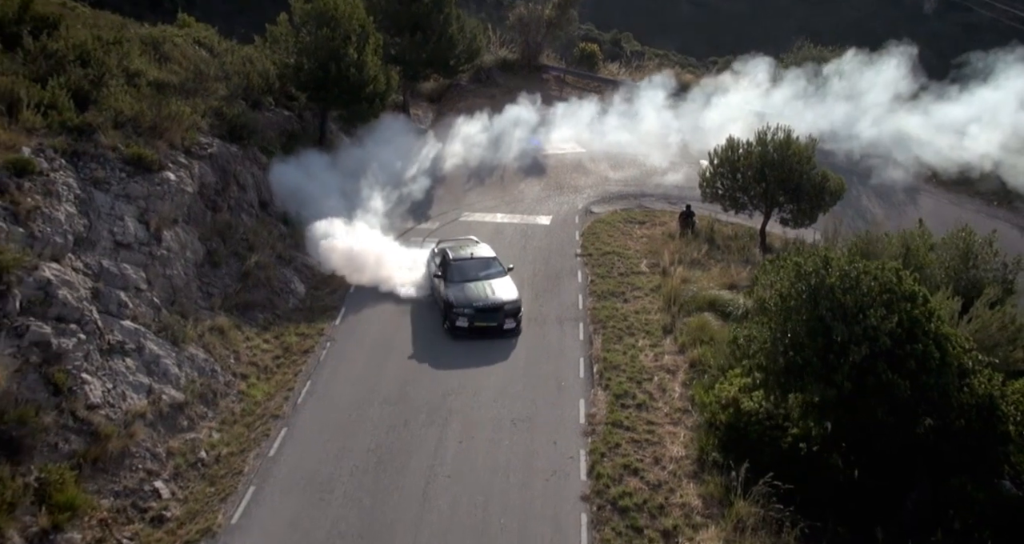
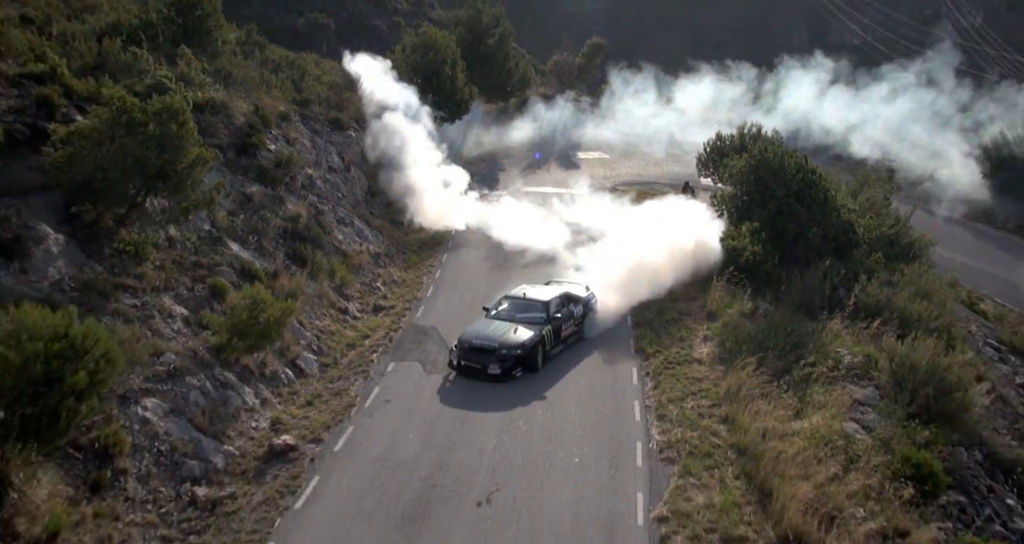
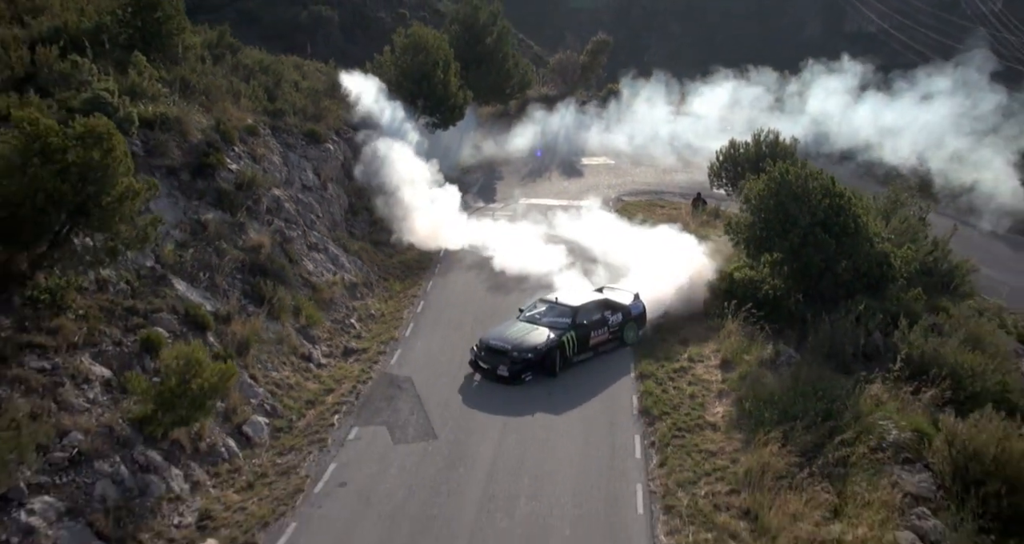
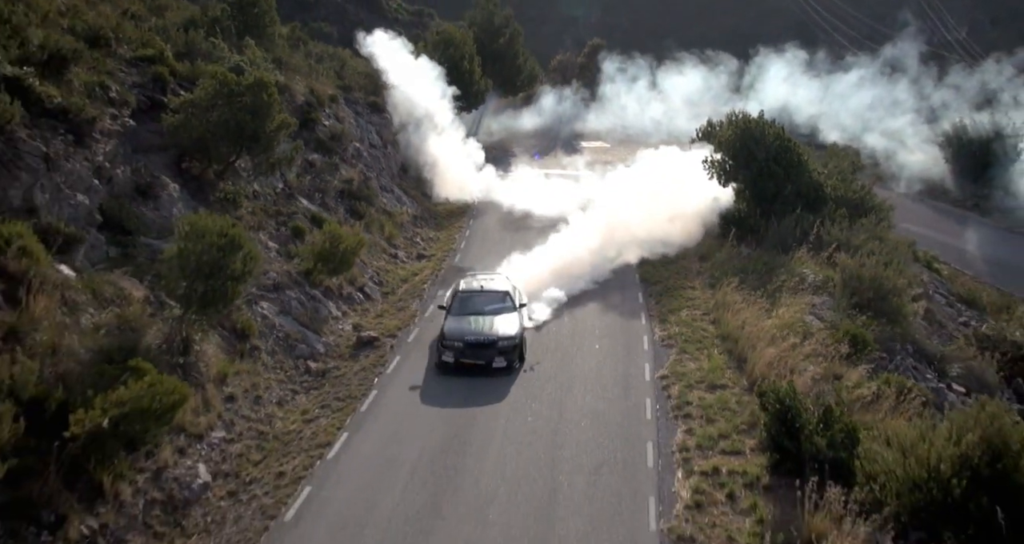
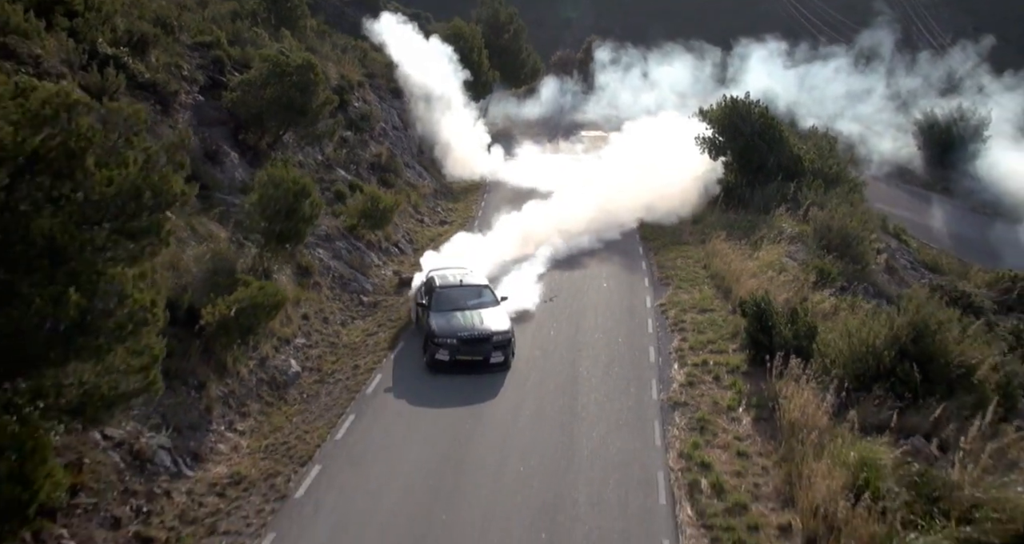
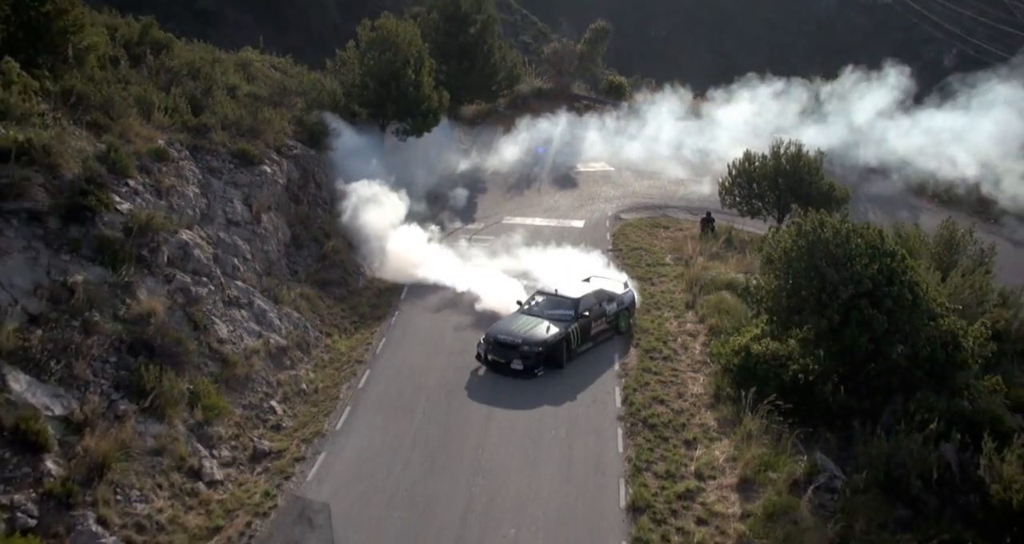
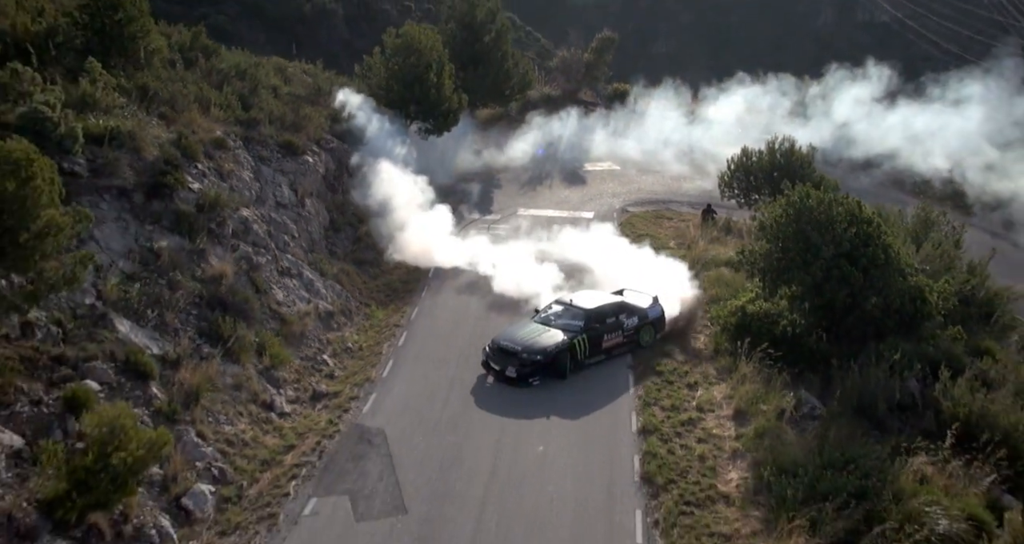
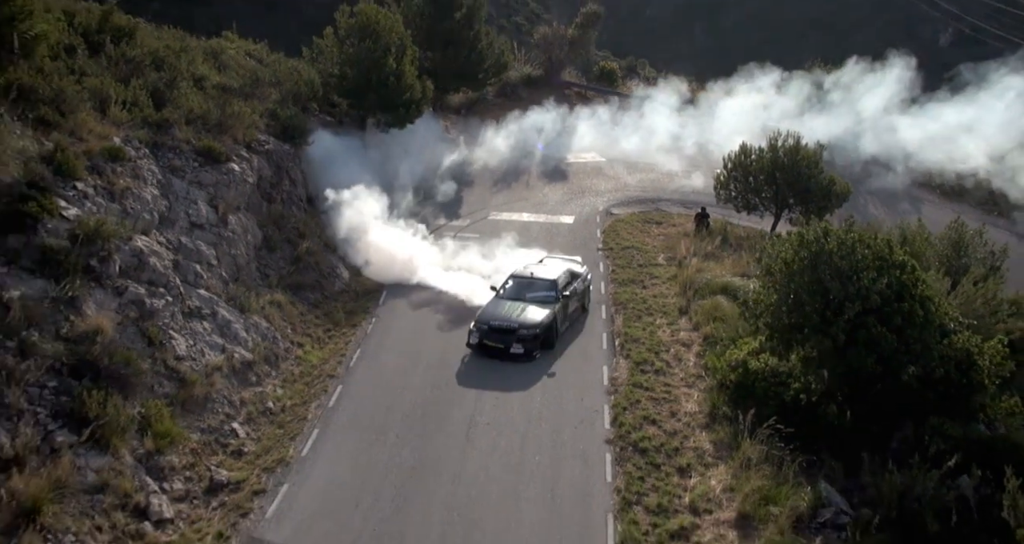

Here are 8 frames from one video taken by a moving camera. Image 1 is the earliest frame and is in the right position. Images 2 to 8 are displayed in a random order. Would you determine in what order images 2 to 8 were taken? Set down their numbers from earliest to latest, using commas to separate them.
8, 6, 7, 3, 2, 4, 5
